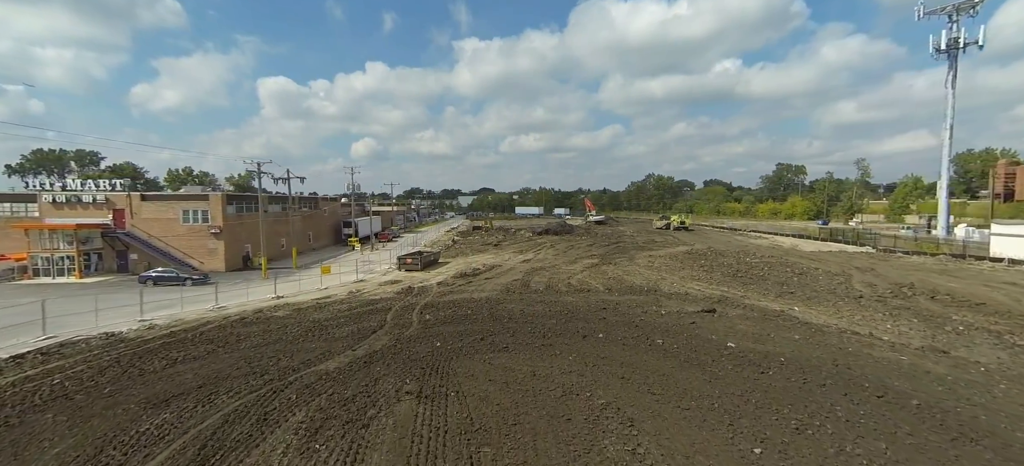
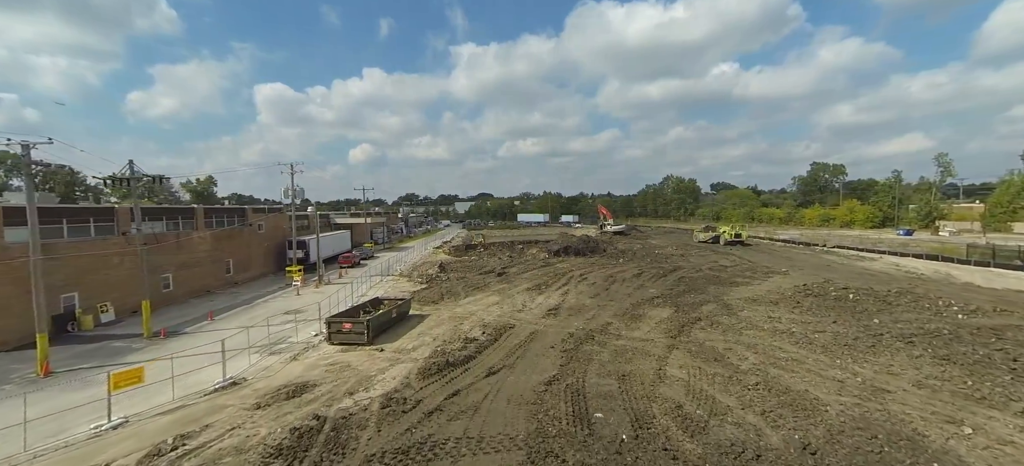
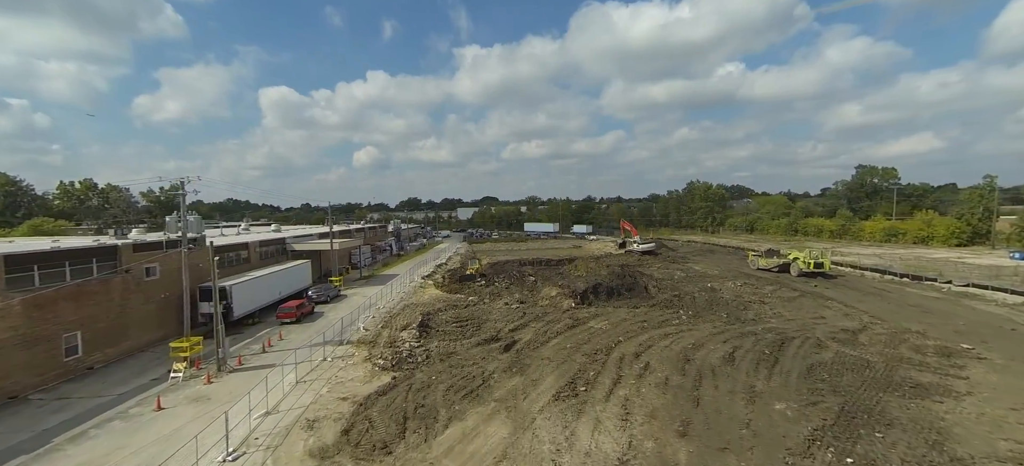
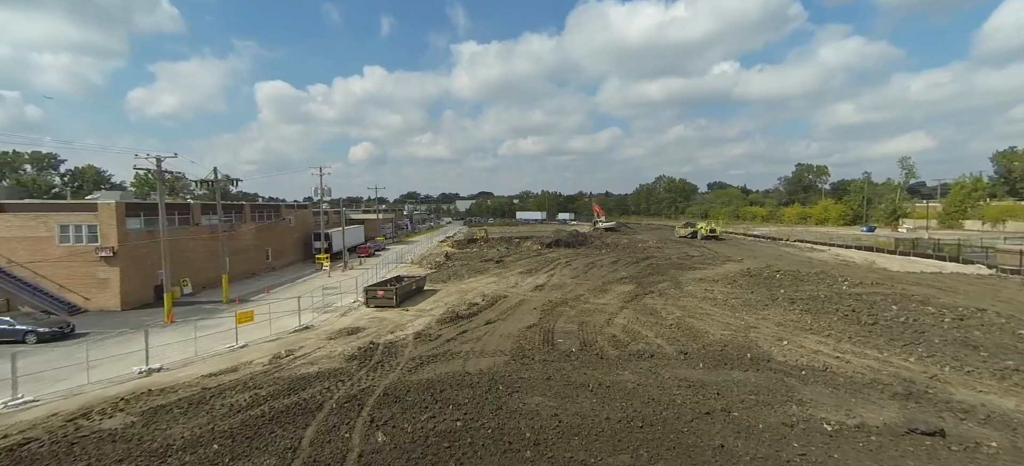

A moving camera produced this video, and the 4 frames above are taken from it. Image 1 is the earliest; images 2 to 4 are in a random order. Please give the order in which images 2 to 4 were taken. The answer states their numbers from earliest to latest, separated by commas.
4, 2, 3
